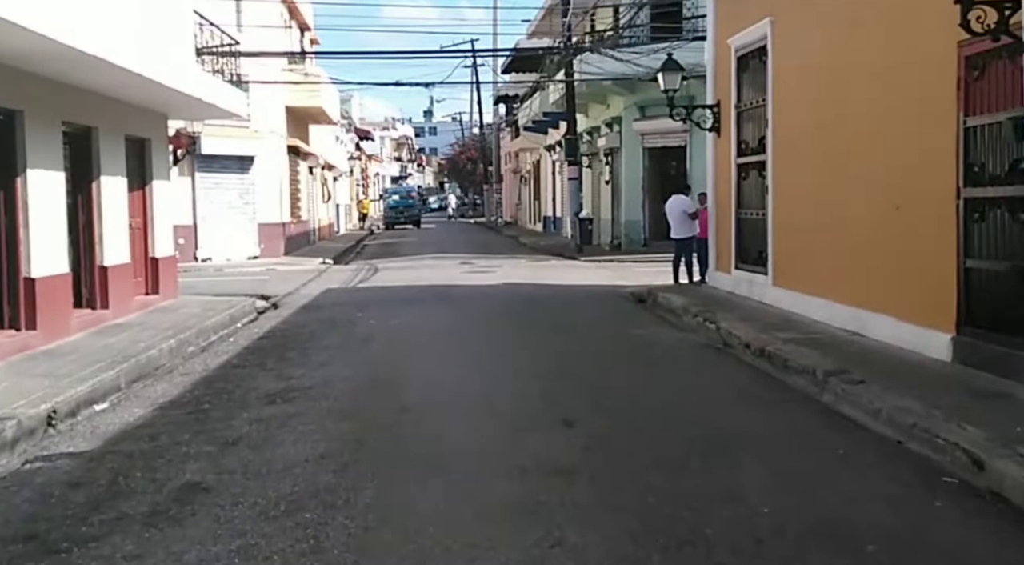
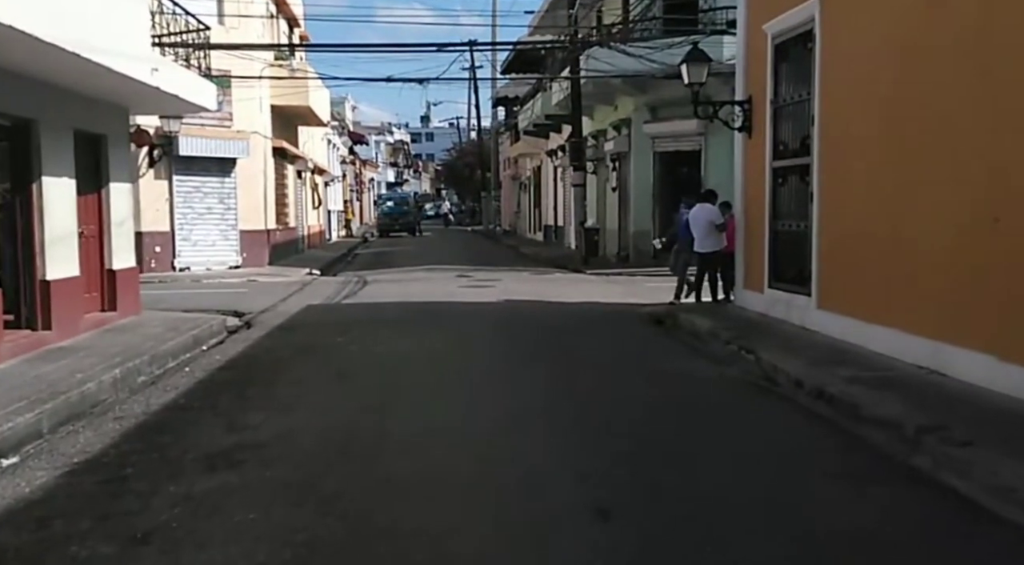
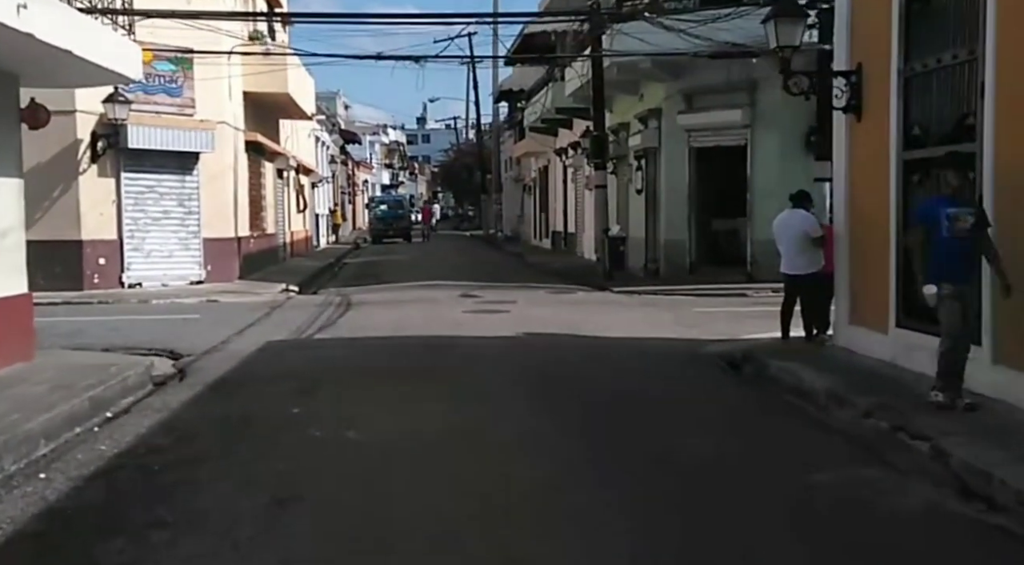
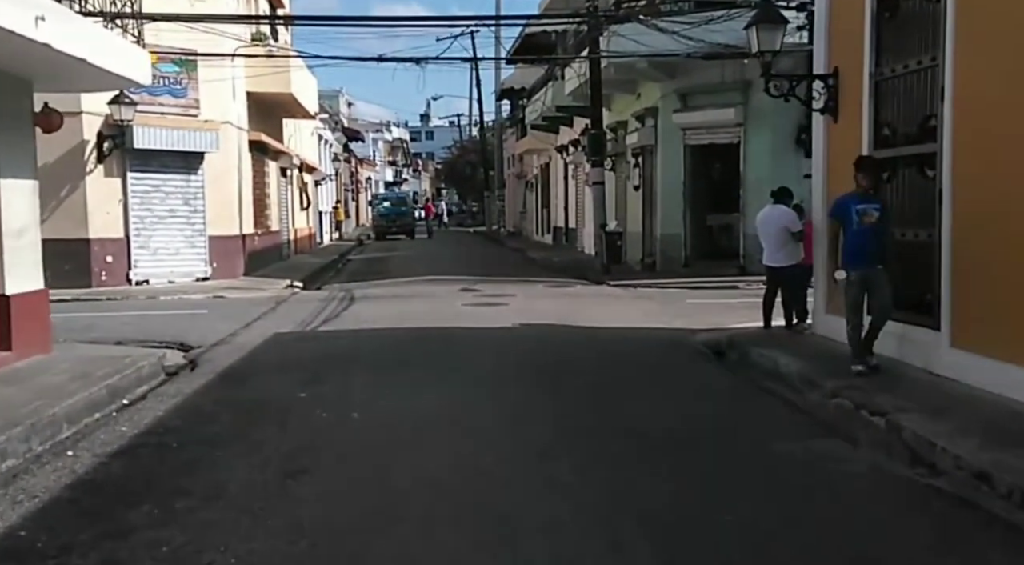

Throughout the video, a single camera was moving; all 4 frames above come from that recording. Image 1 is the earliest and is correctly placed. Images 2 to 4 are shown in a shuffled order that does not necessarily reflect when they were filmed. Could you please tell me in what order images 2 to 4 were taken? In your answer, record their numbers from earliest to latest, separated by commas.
2, 4, 3
